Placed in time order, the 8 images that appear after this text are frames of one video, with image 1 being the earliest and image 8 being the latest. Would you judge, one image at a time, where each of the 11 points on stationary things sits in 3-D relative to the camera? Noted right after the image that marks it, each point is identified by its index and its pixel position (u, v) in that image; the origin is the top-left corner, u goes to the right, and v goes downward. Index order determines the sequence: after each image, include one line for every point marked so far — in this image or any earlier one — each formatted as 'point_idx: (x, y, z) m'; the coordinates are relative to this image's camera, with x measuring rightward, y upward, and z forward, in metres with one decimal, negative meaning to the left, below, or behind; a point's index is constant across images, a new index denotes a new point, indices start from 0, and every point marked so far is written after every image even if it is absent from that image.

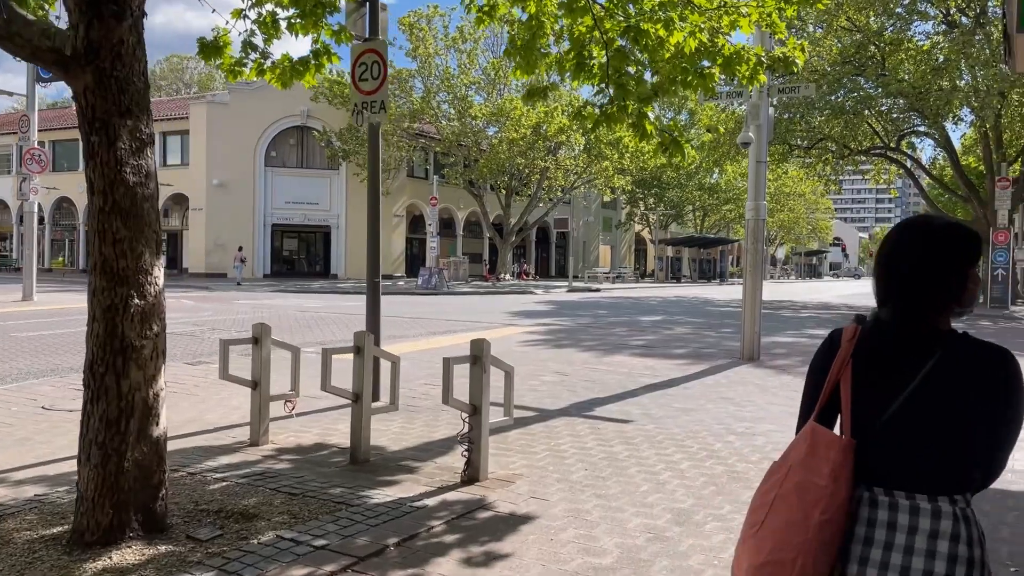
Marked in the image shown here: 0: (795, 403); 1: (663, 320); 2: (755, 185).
0: (+2.9, -1.2, +8.5) m
1: (+3.2, -0.7, +17.6) m
2: (+3.3, +1.4, +11.3) m
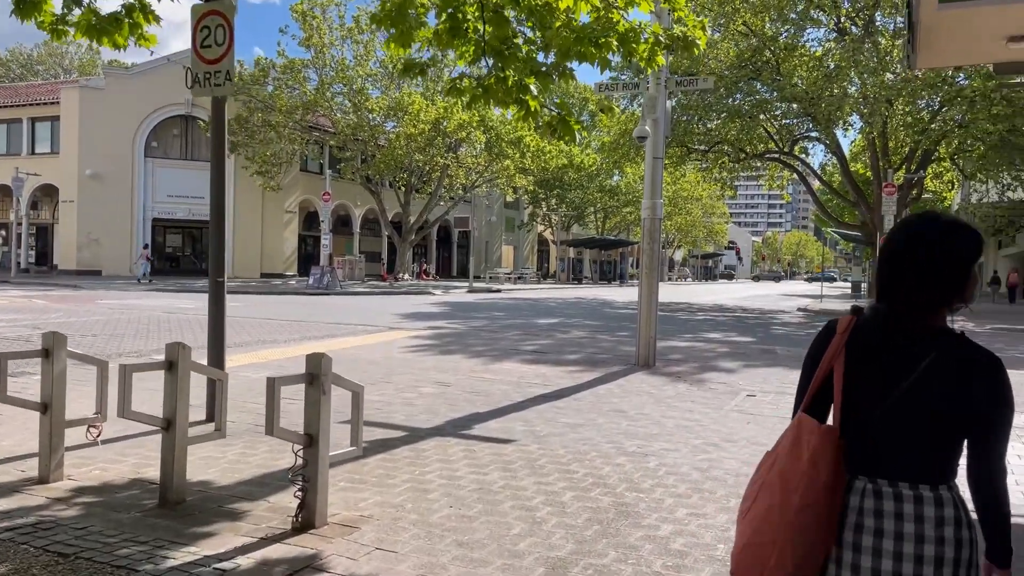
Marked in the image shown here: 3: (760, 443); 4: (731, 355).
0: (+1.7, -1.2, +7.9) m
1: (+0.9, -0.7, +16.9) m
2: (+1.8, +1.4, +10.7) m
3: (+2.0, -1.3, +6.7) m
4: (+3.2, -1.0, +12.1) m
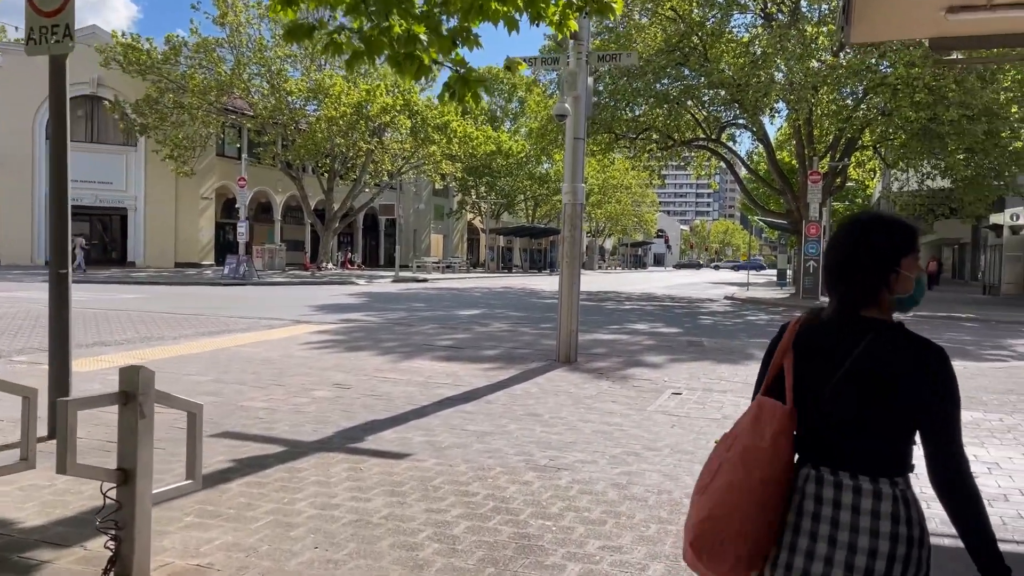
0: (+0.9, -1.1, +7.2) m
1: (-0.6, -0.5, +16.1) m
2: (+0.7, +1.5, +10.0) m
3: (+1.3, -1.2, +6.1) m
4: (+2.0, -0.8, +11.5) m
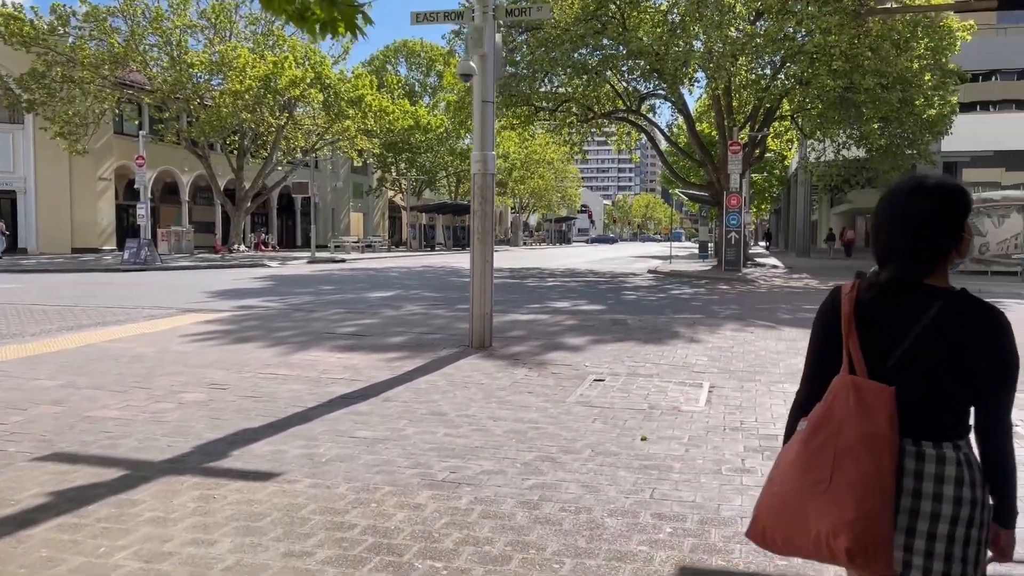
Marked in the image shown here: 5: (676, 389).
0: (+0.1, -1.0, +6.3) m
1: (-2.2, -0.2, +15.1) m
2: (-0.4, +1.7, +9.0) m
3: (+0.6, -1.1, +5.3) m
4: (+0.9, -0.5, +10.8) m
5: (+1.4, -0.9, +7.2) m
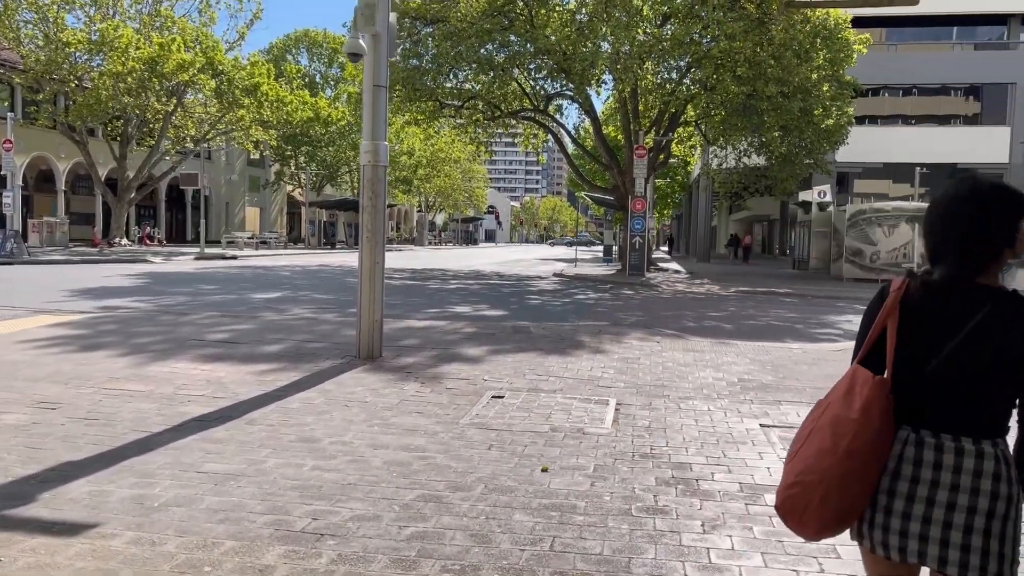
0: (-0.7, -1.0, +5.5) m
1: (-3.9, -0.2, +14.0) m
2: (-1.4, +1.7, +8.1) m
3: (0.0, -1.1, +4.5) m
4: (-0.4, -0.6, +10.0) m
5: (+0.5, -0.9, +6.5) m
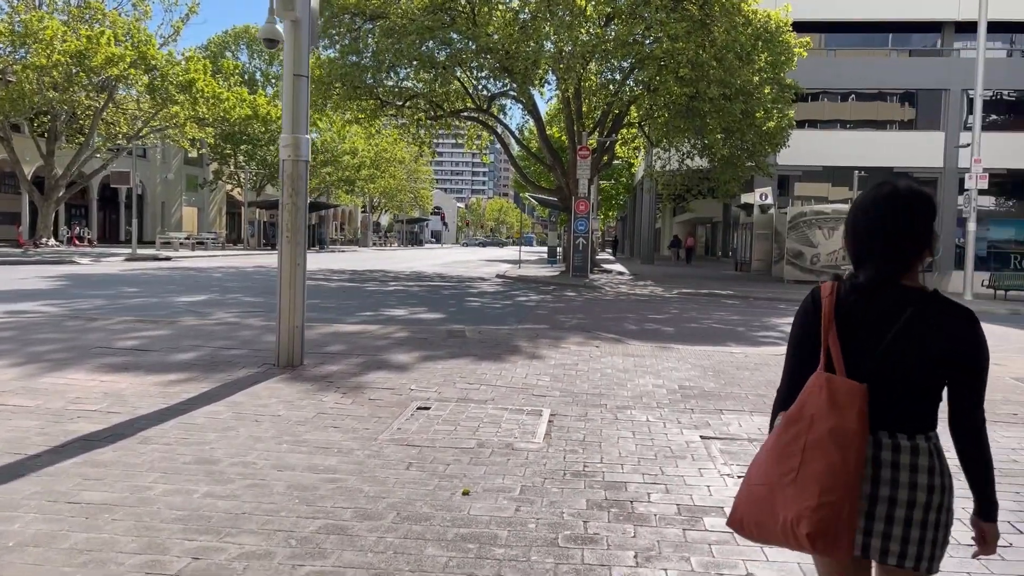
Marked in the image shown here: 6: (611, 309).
0: (-1.2, -1.0, +5.0) m
1: (-4.9, -0.2, +13.3) m
2: (-2.0, +1.7, +7.6) m
3: (-0.5, -1.1, +4.1) m
4: (-1.2, -0.6, +9.5) m
5: (0.0, -1.0, +6.1) m
6: (+1.9, -0.4, +15.9) m
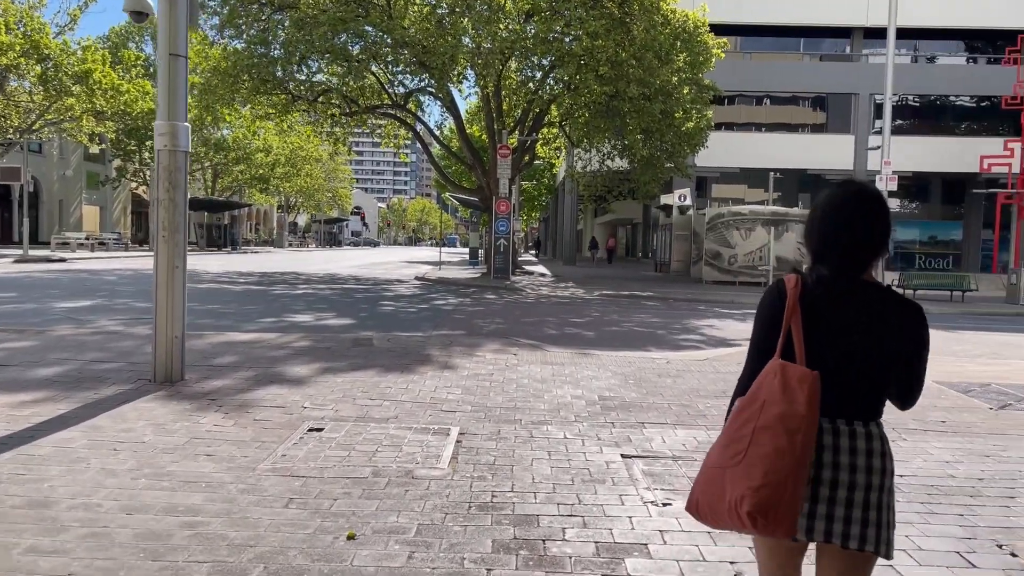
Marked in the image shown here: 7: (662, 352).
0: (-1.7, -1.1, +4.3) m
1: (-6.2, -0.3, +12.1) m
2: (-2.8, +1.6, +6.8) m
3: (-0.9, -1.2, +3.4) m
4: (-2.1, -0.7, +8.8) m
5: (-0.7, -1.0, +5.5) m
6: (+0.3, -0.5, +15.4) m
7: (+1.9, -0.8, +10.4) m
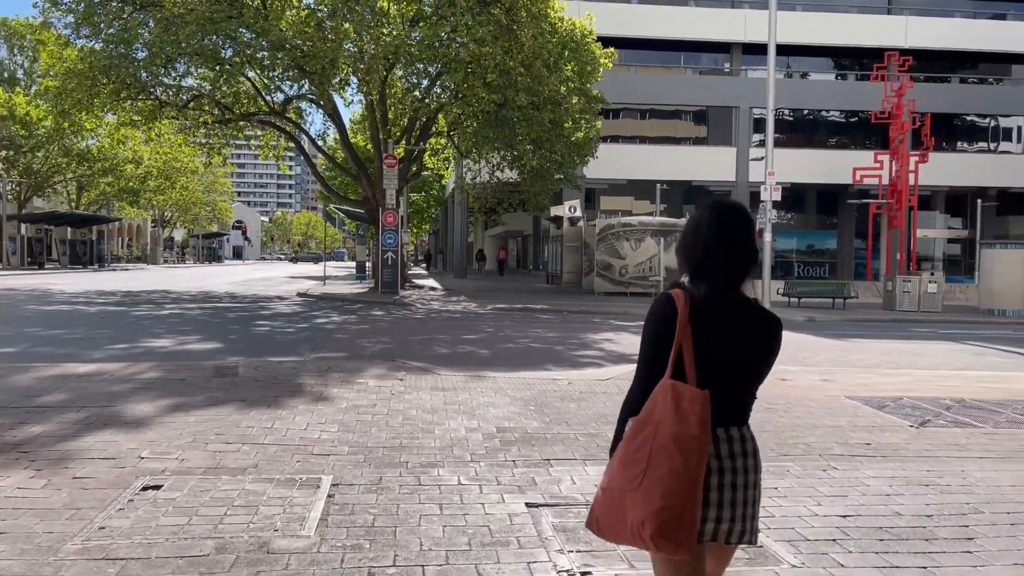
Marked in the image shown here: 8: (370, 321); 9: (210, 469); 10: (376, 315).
0: (-2.2, -1.2, +3.2) m
1: (-7.7, -0.6, +10.4) m
2: (-3.7, +1.4, +5.5) m
3: (-1.3, -1.3, +2.4) m
4: (-3.2, -0.9, +7.6) m
5: (-1.3, -1.1, +4.5) m
6: (-1.6, -0.7, +14.5) m
7: (+0.6, -1.0, +9.7) m
8: (-2.7, -0.6, +15.9) m
9: (-1.8, -1.1, +5.0) m
10: (-2.9, -0.6, +17.9) m
